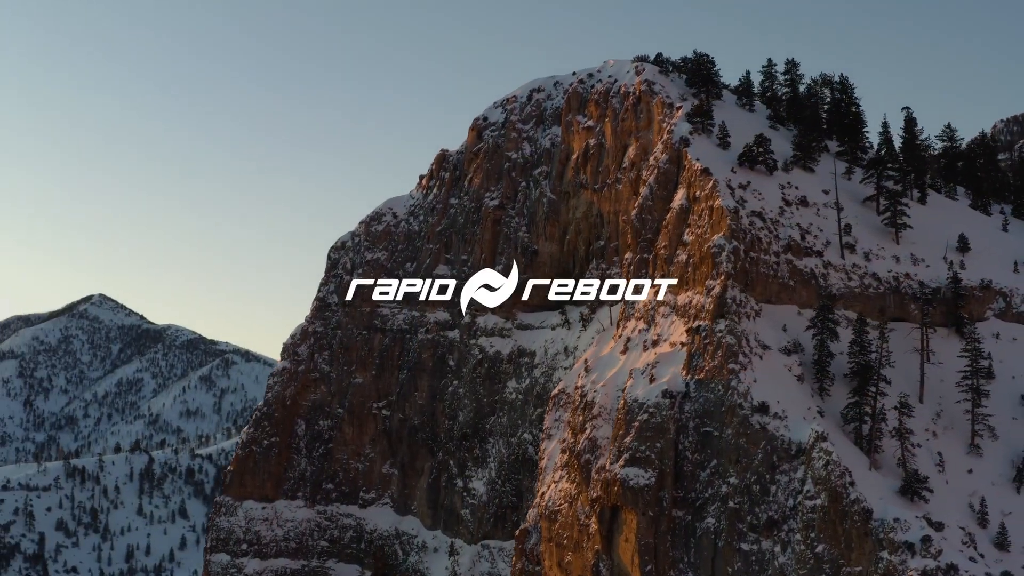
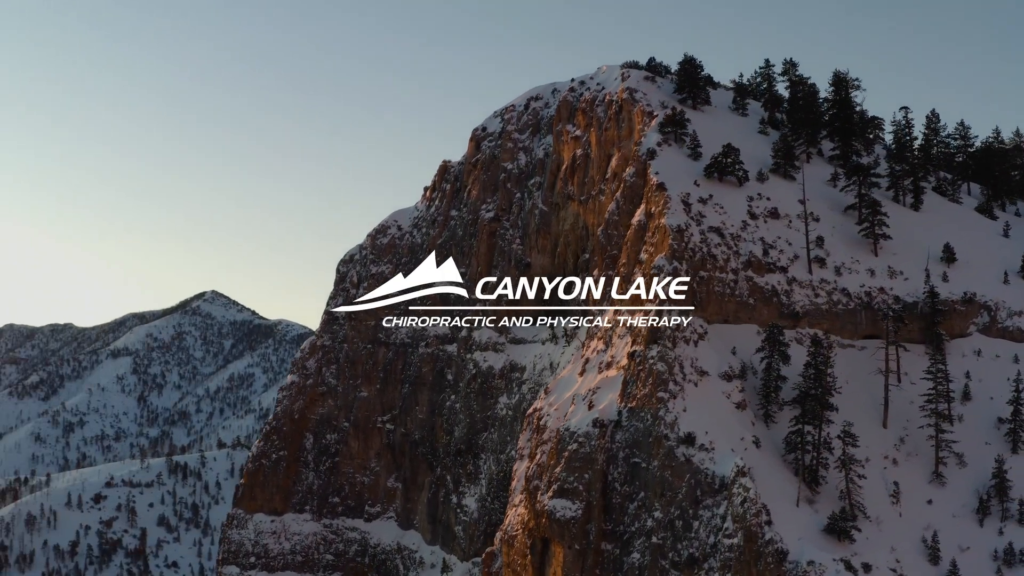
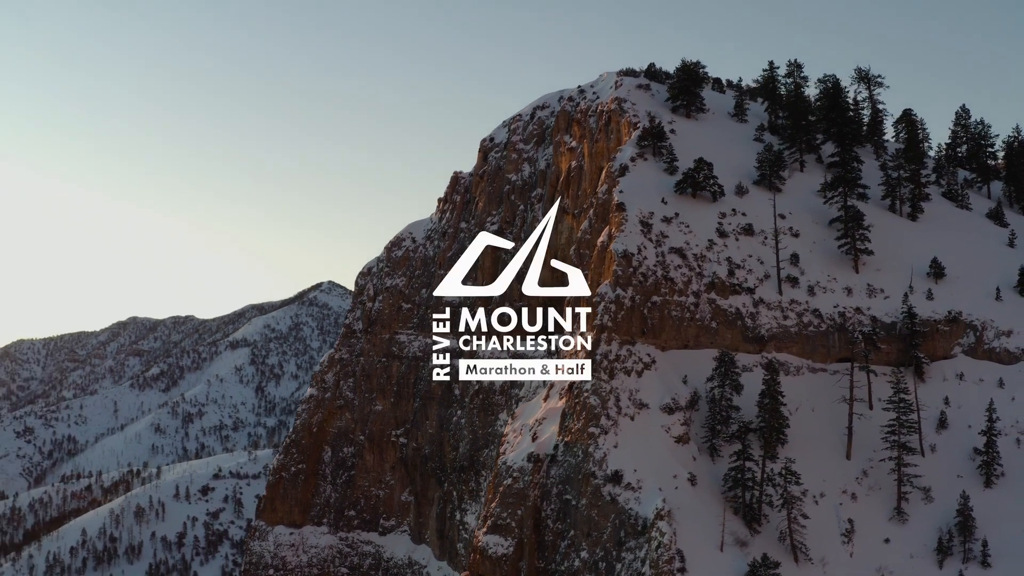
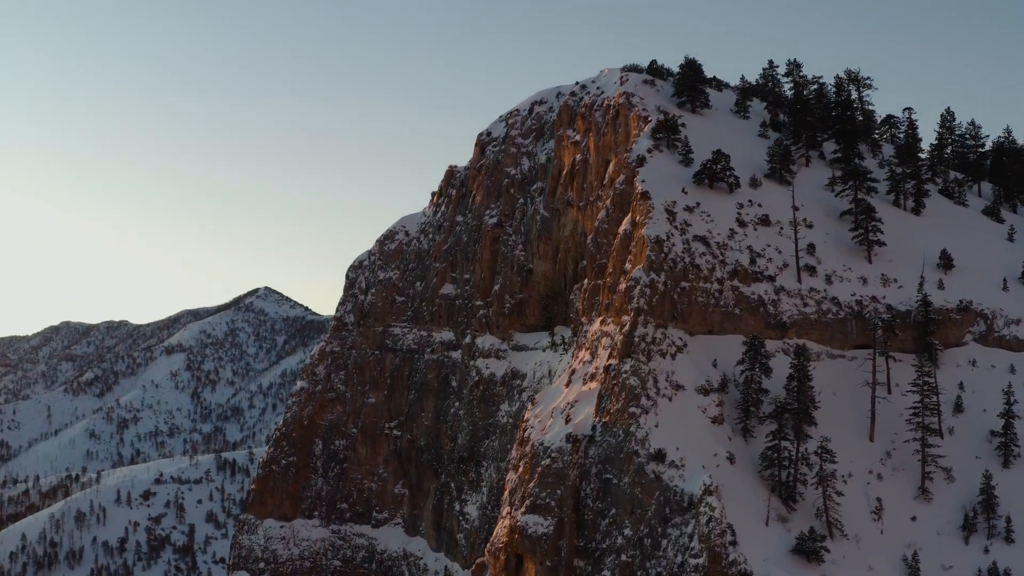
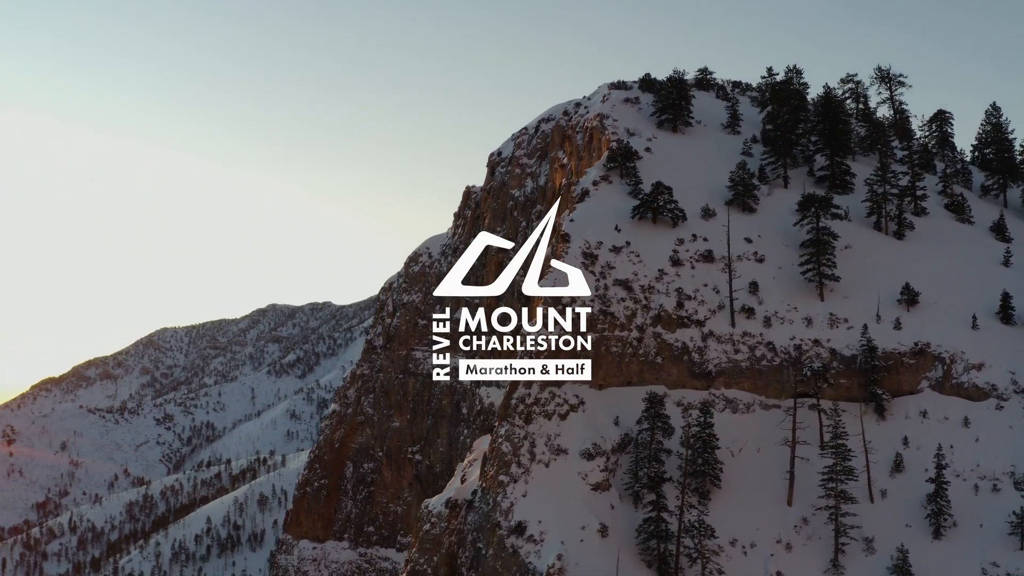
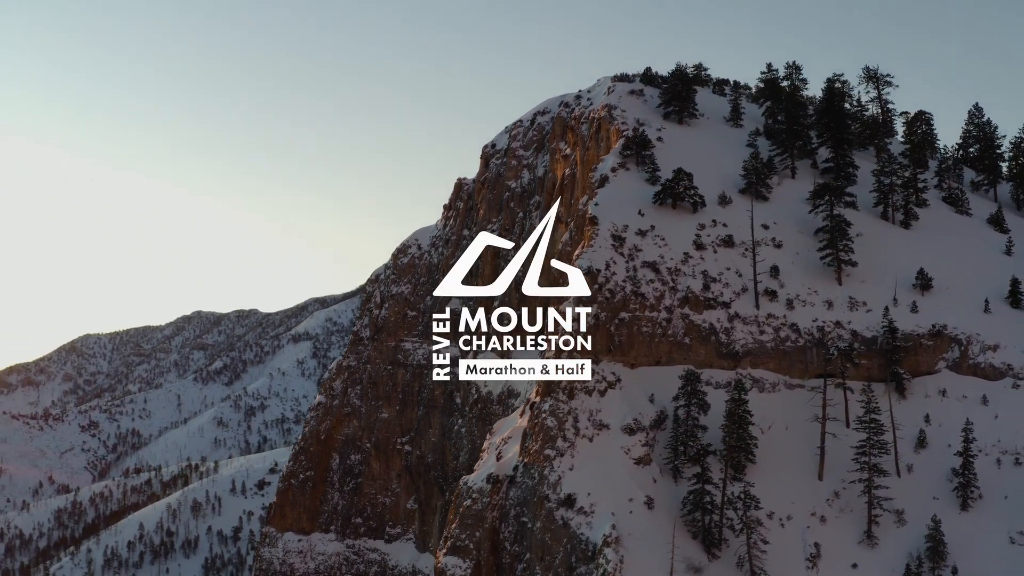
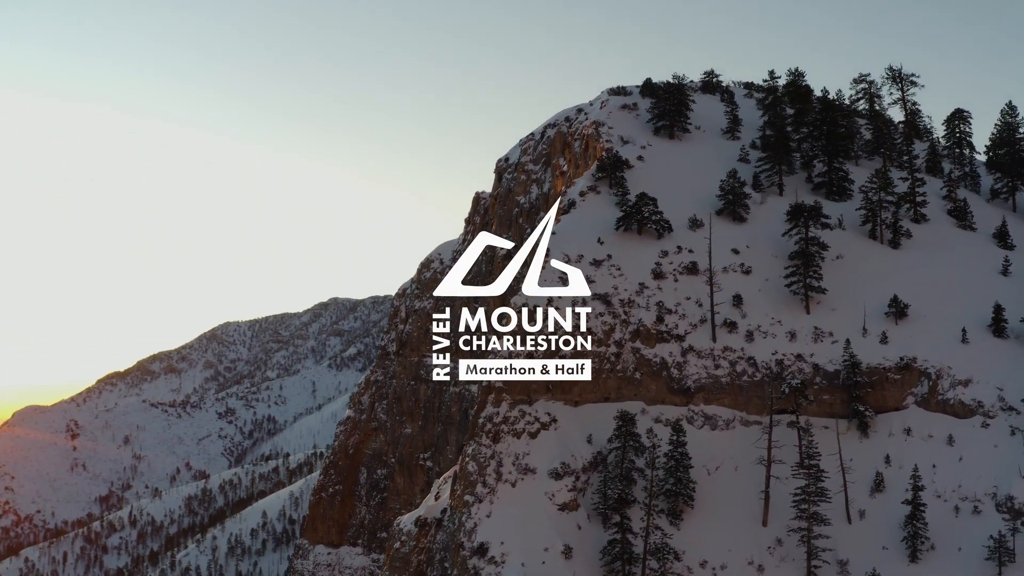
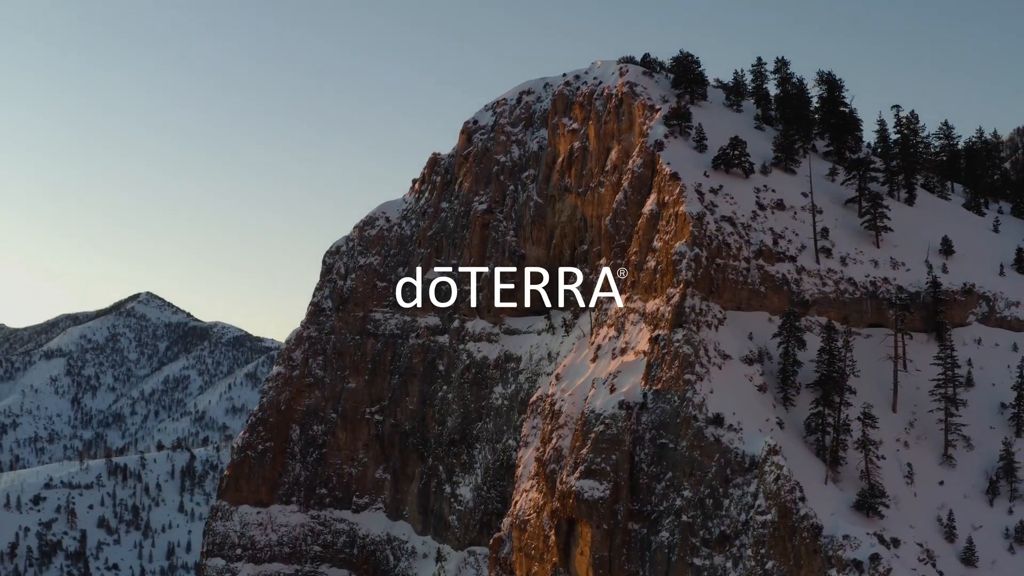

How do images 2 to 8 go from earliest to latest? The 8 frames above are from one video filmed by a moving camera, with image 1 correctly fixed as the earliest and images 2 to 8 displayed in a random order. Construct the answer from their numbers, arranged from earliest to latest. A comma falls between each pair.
8, 2, 4, 3, 6, 5, 7
